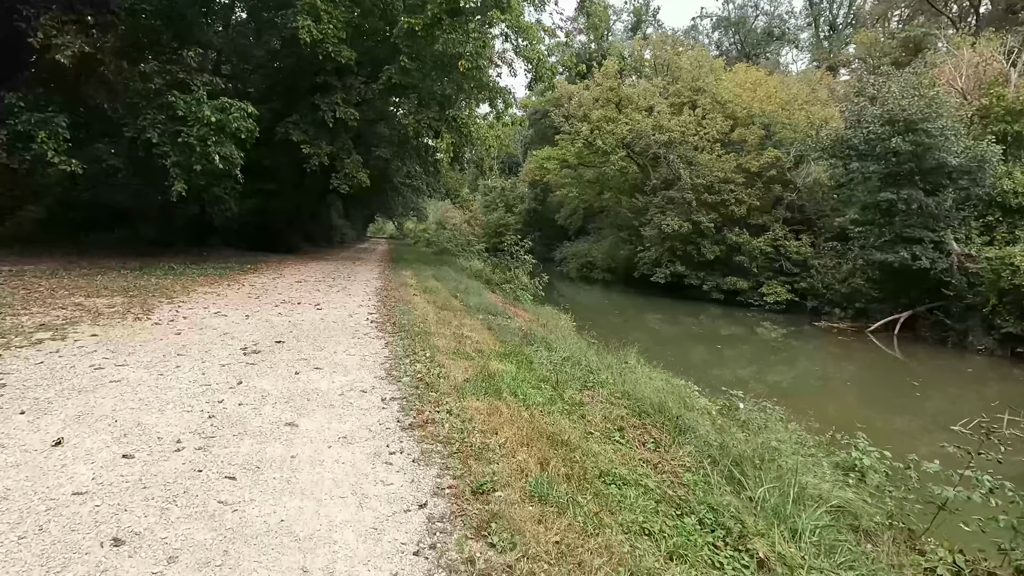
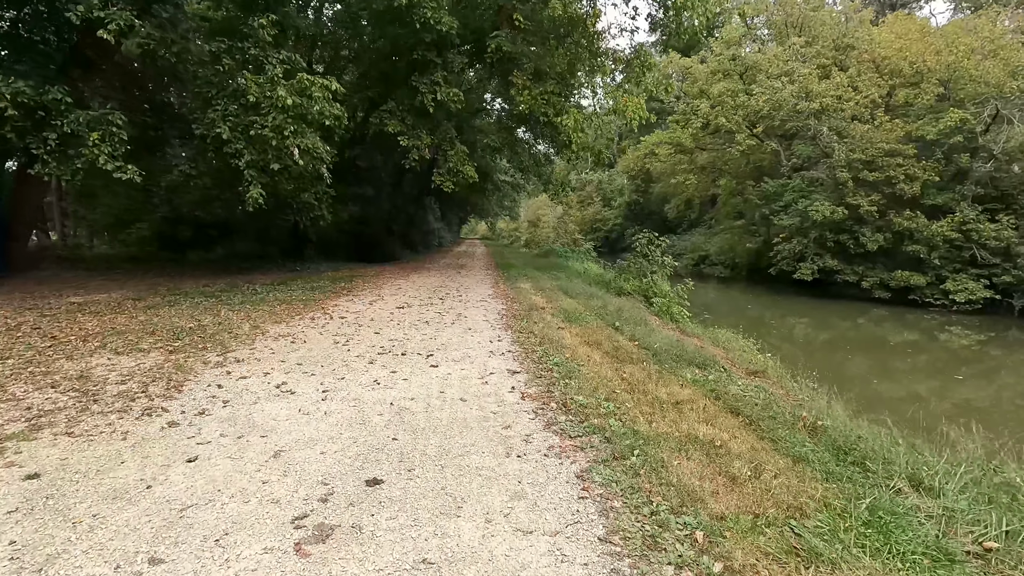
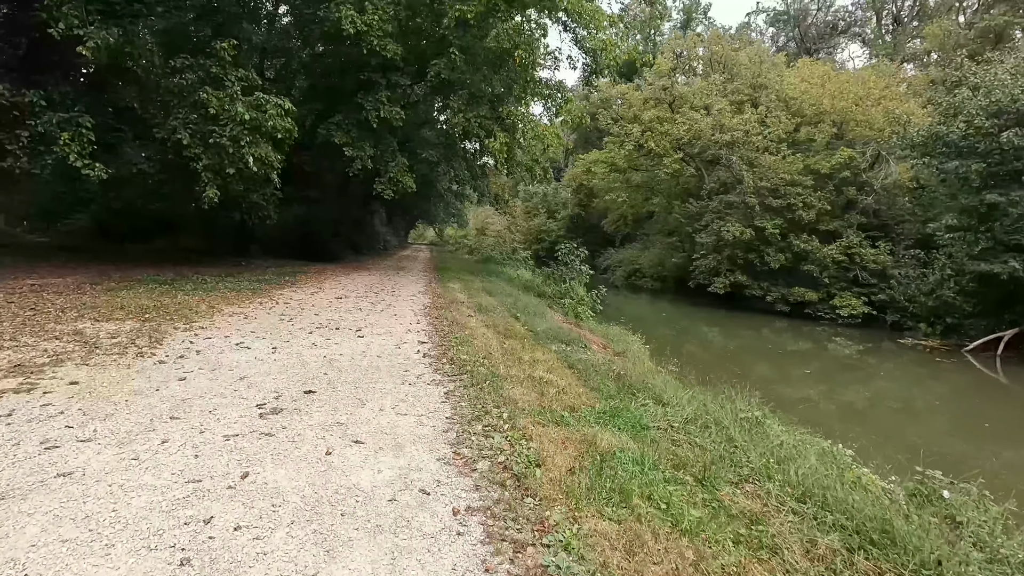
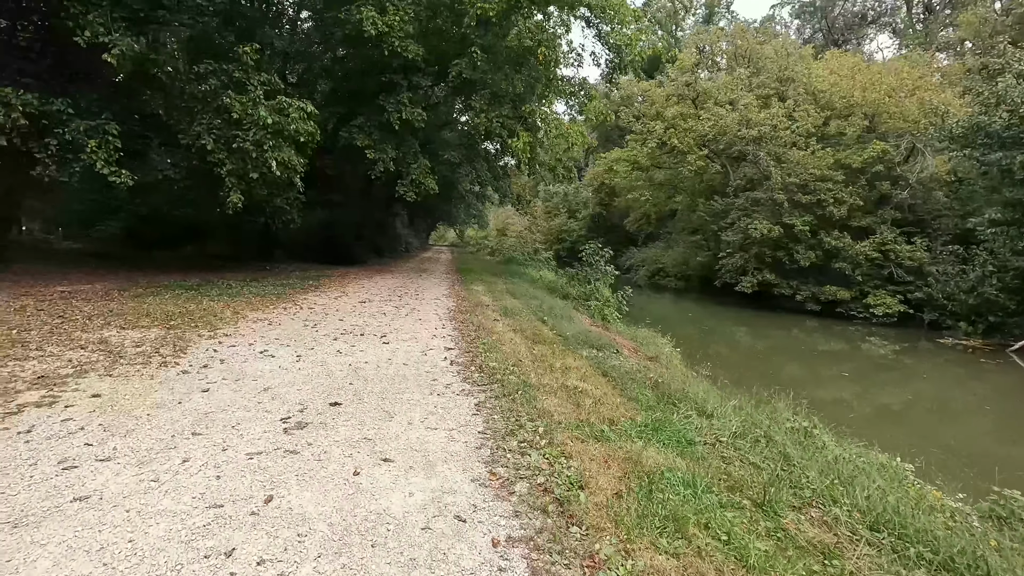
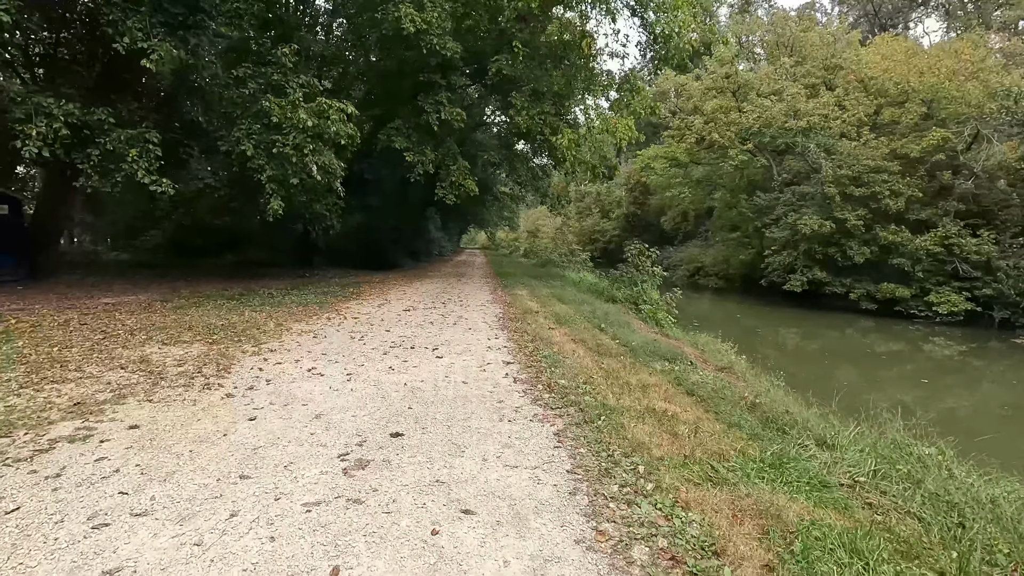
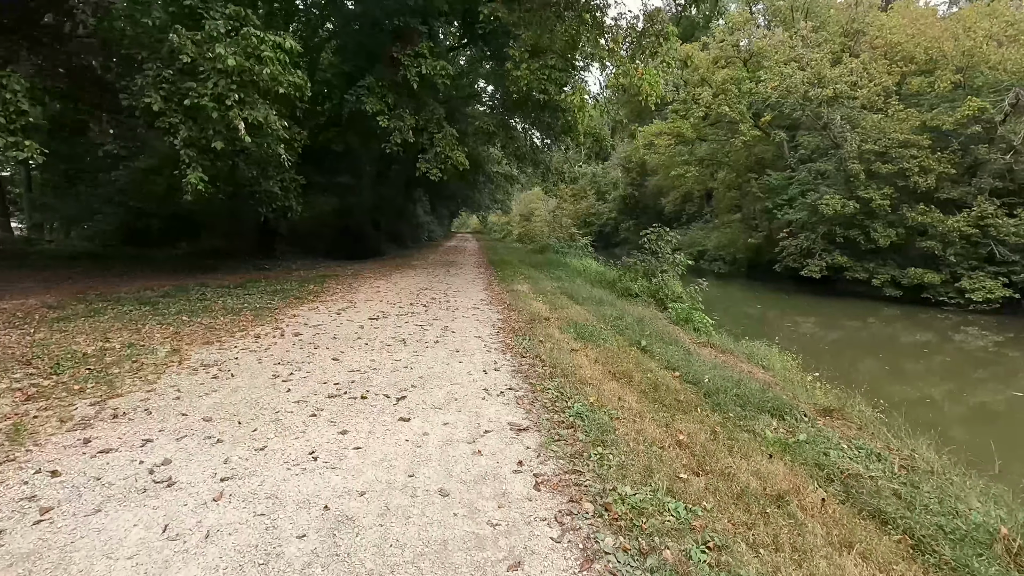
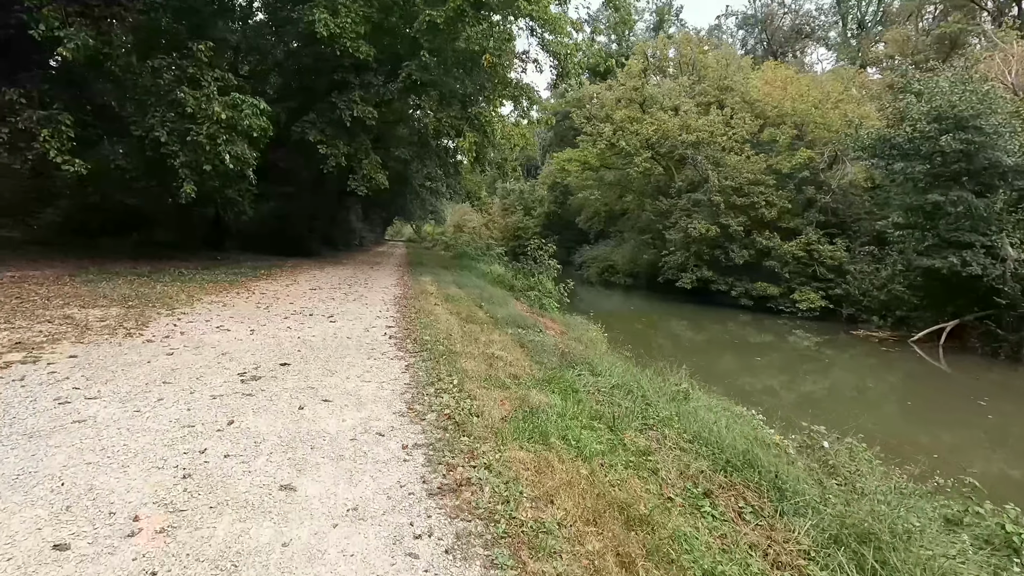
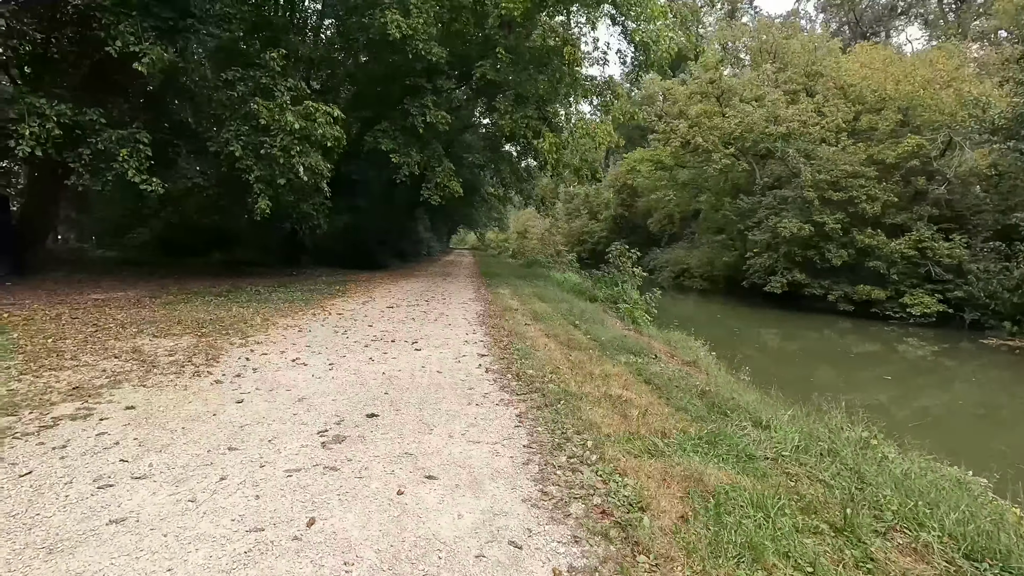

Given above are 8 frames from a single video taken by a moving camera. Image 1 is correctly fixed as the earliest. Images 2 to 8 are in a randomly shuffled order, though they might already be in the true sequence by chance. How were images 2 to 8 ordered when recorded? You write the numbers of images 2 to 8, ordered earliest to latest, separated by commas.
7, 3, 4, 8, 5, 2, 6
